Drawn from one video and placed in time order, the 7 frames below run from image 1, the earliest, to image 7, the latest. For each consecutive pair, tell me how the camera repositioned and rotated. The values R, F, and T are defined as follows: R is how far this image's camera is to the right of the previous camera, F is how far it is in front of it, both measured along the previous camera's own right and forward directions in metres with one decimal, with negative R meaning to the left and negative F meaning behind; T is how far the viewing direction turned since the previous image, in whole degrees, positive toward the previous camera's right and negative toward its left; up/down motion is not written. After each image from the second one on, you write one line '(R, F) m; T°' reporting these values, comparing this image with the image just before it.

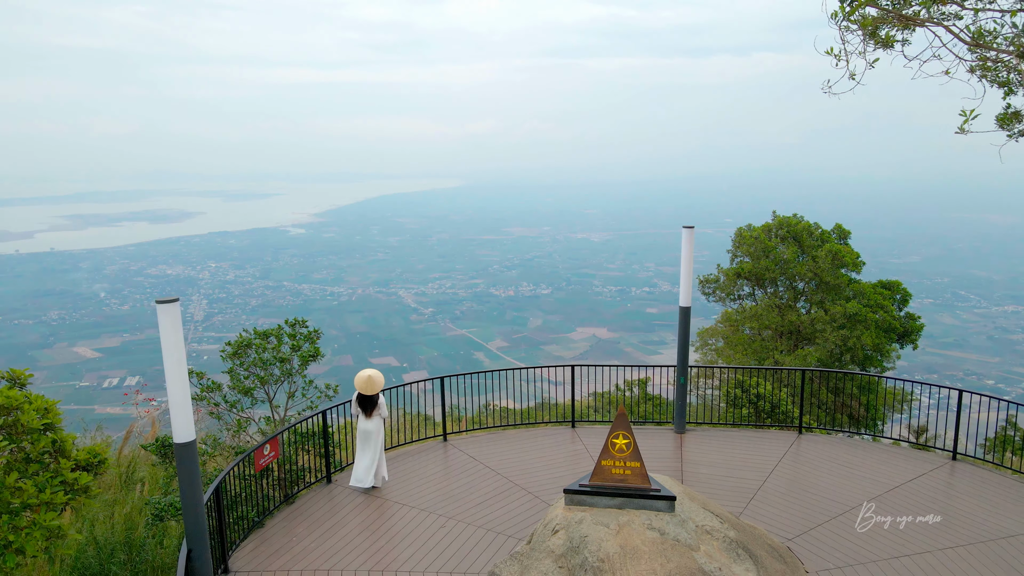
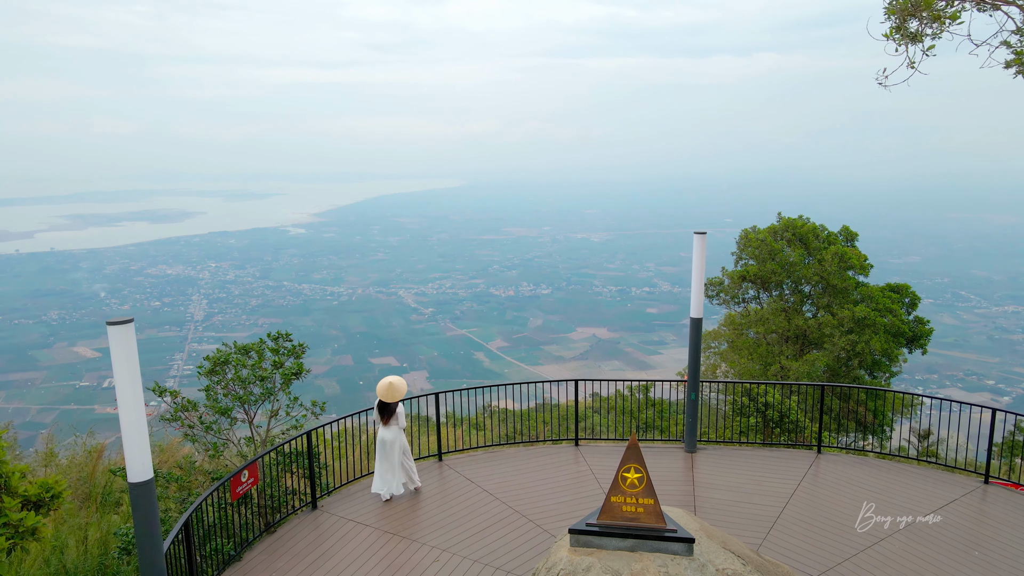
(0.0, +0.4) m; 0°
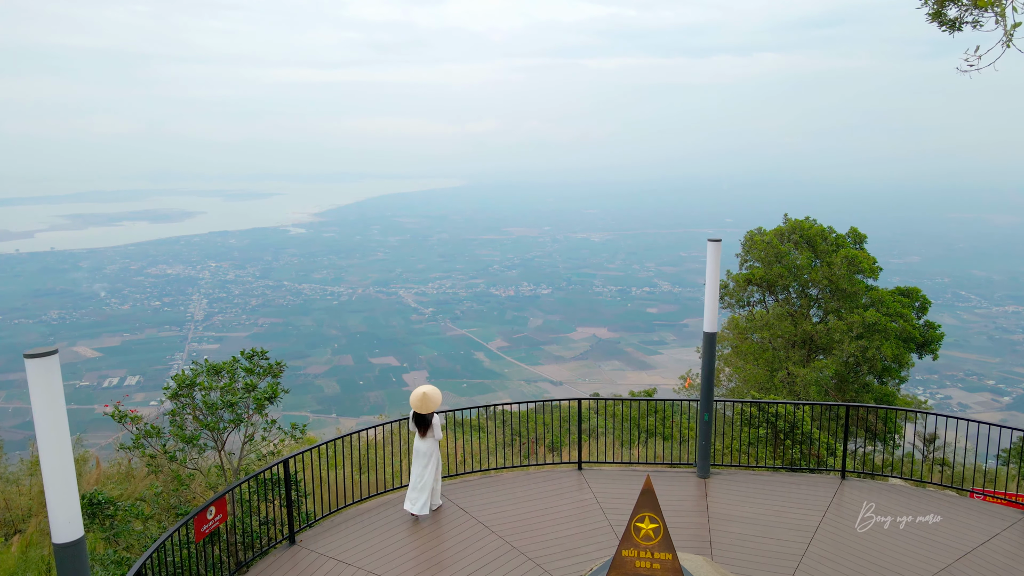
(0.0, +0.5) m; 0°
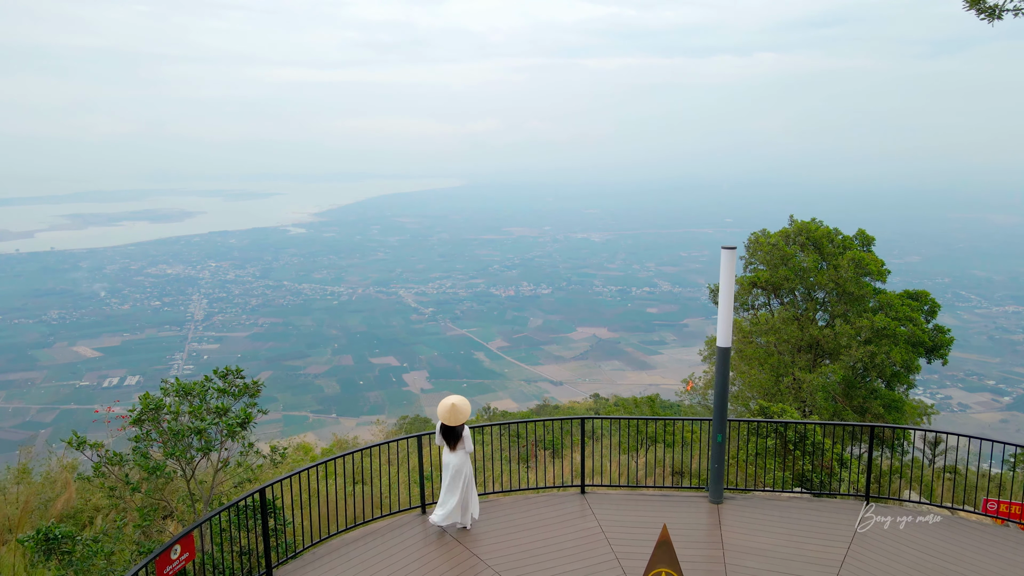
(-0.1, +0.2) m; 0°
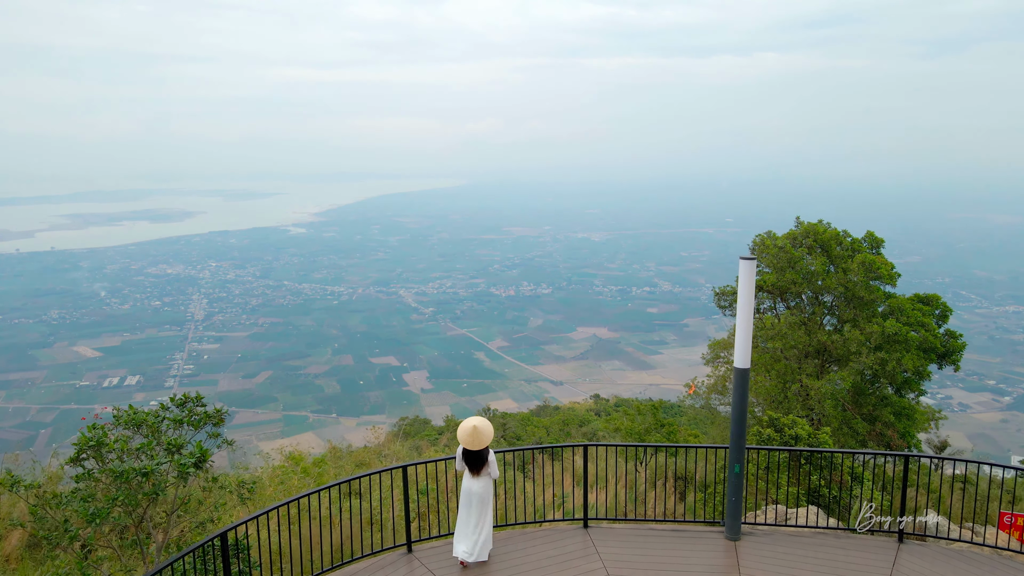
(-0.1, +0.3) m; 0°
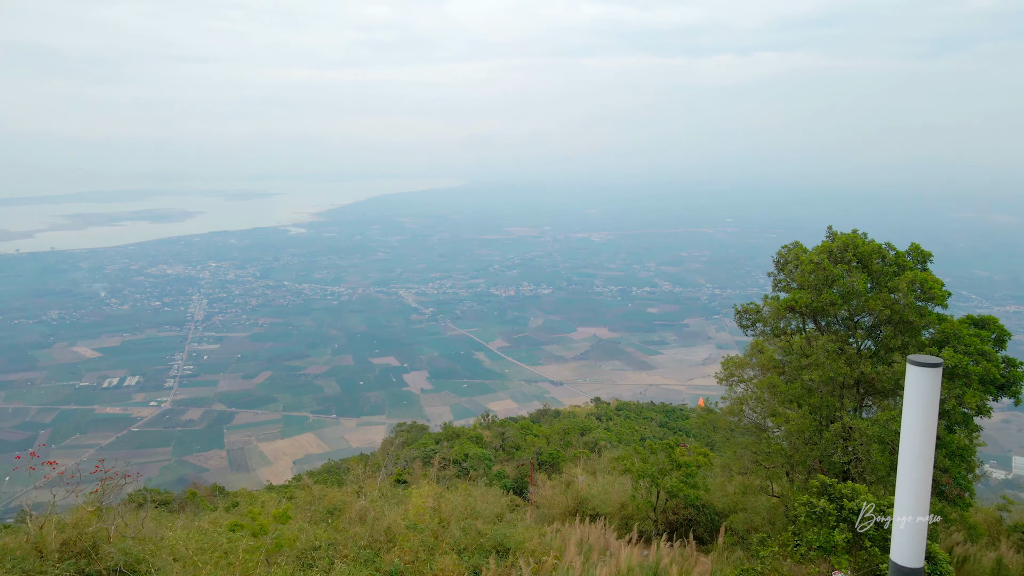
(-0.3, +0.6) m; 0°
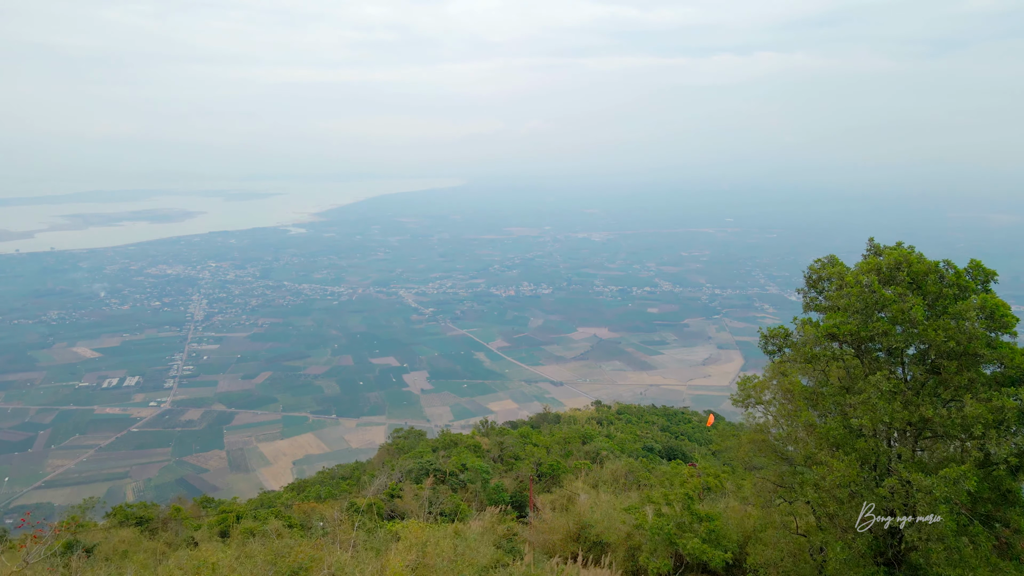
(-0.2, +0.6) m; 0°
